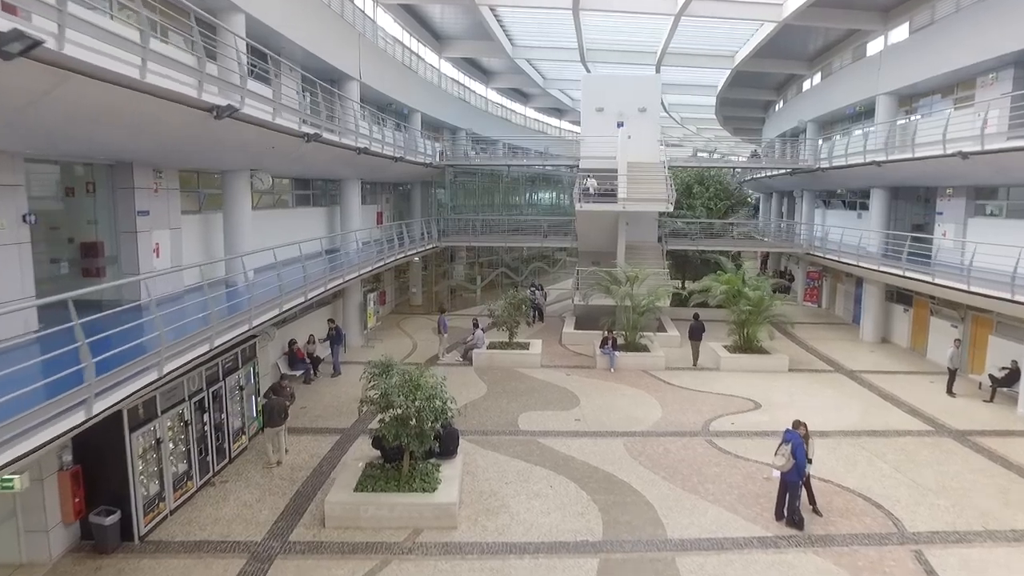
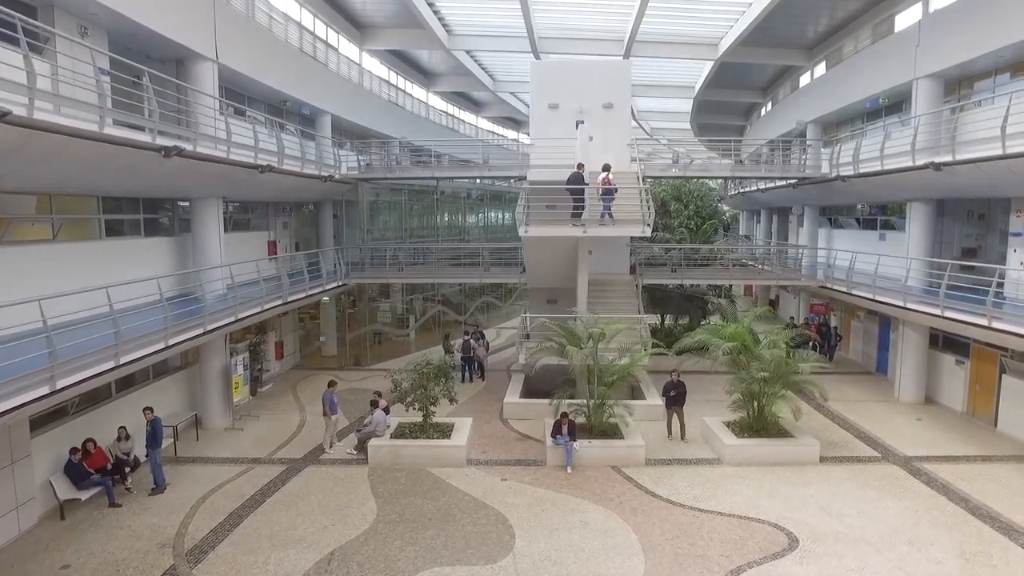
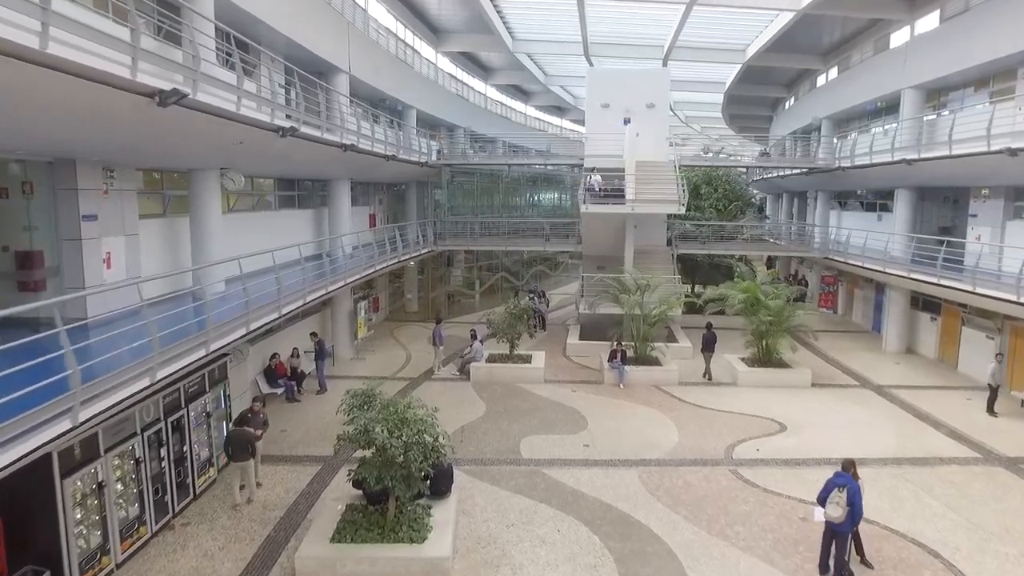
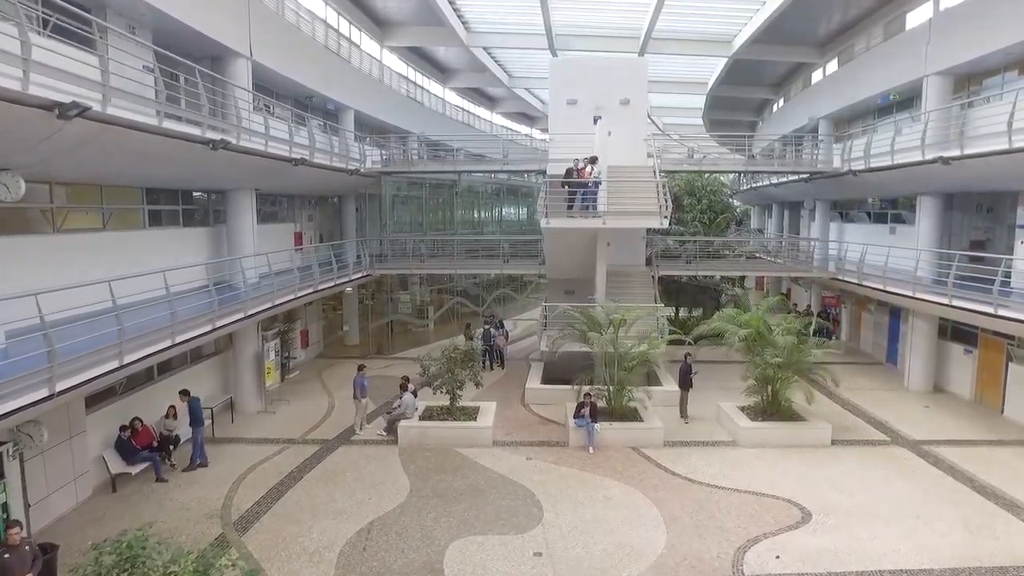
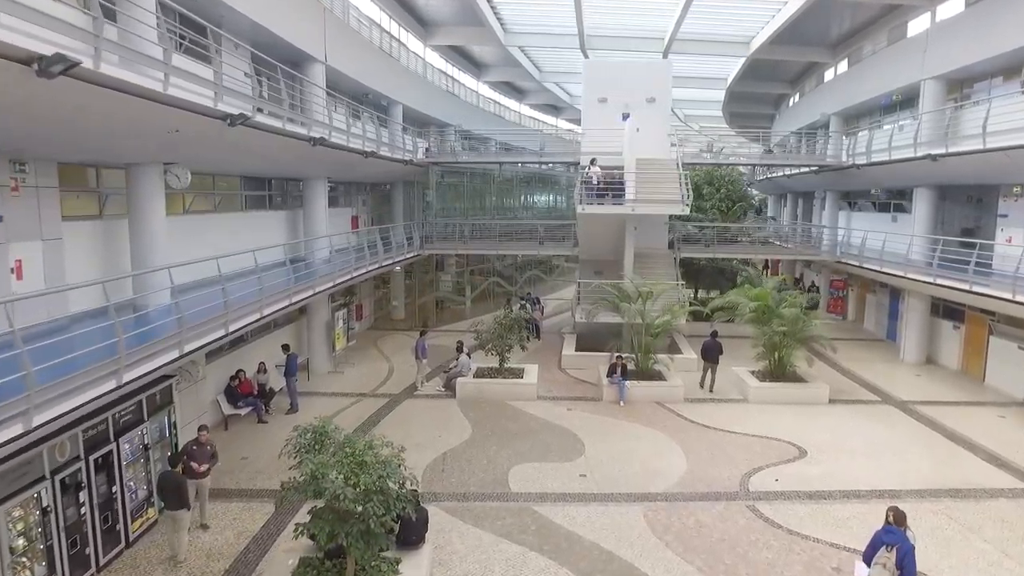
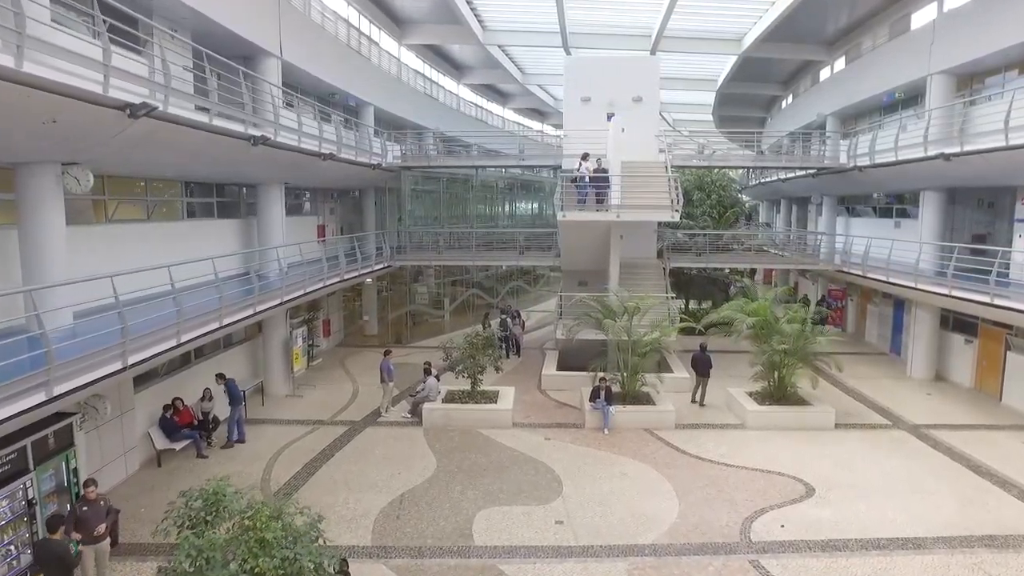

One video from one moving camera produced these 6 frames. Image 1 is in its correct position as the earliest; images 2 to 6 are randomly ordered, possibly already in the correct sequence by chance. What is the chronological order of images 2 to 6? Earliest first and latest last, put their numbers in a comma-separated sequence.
3, 5, 6, 4, 2
